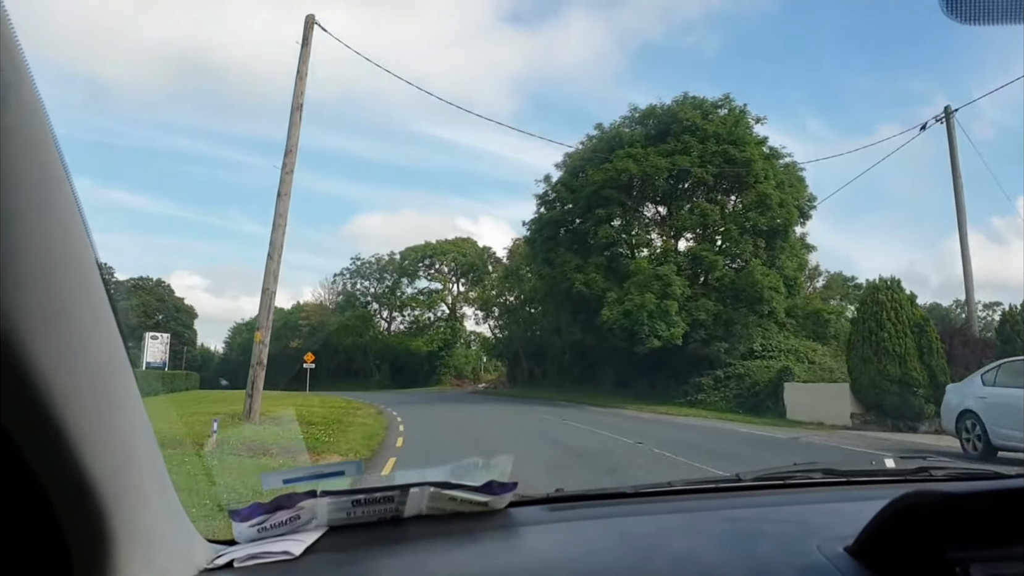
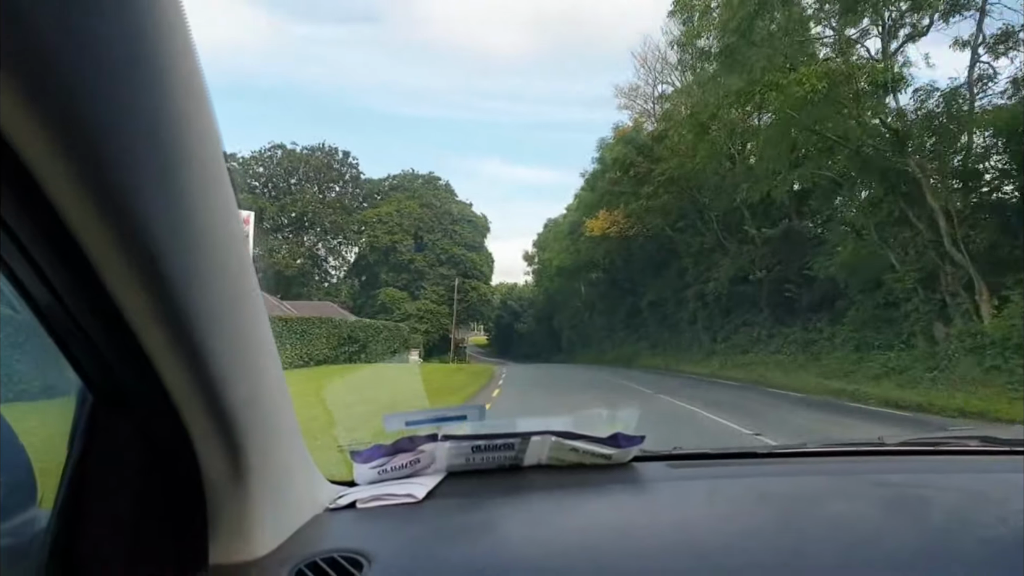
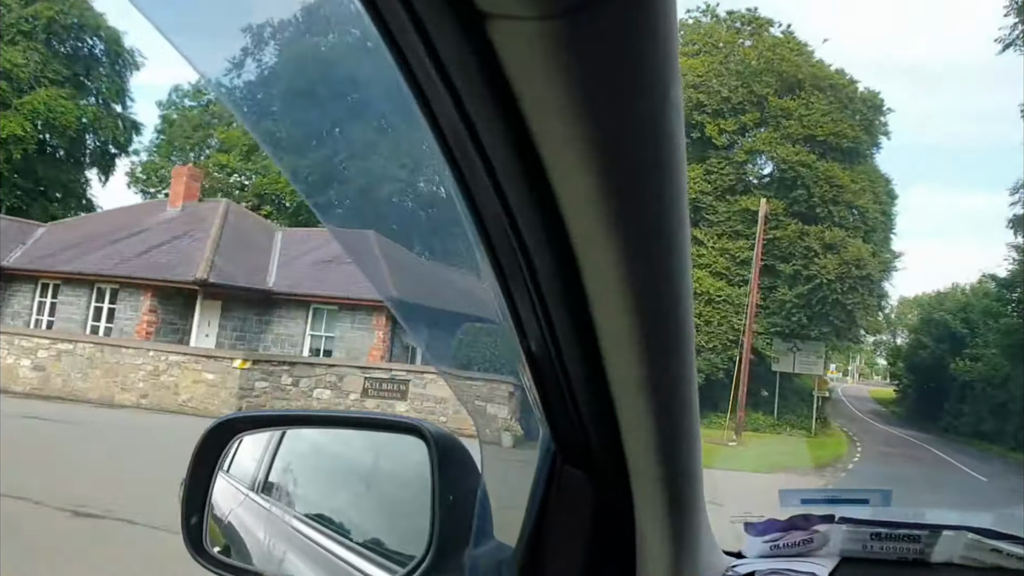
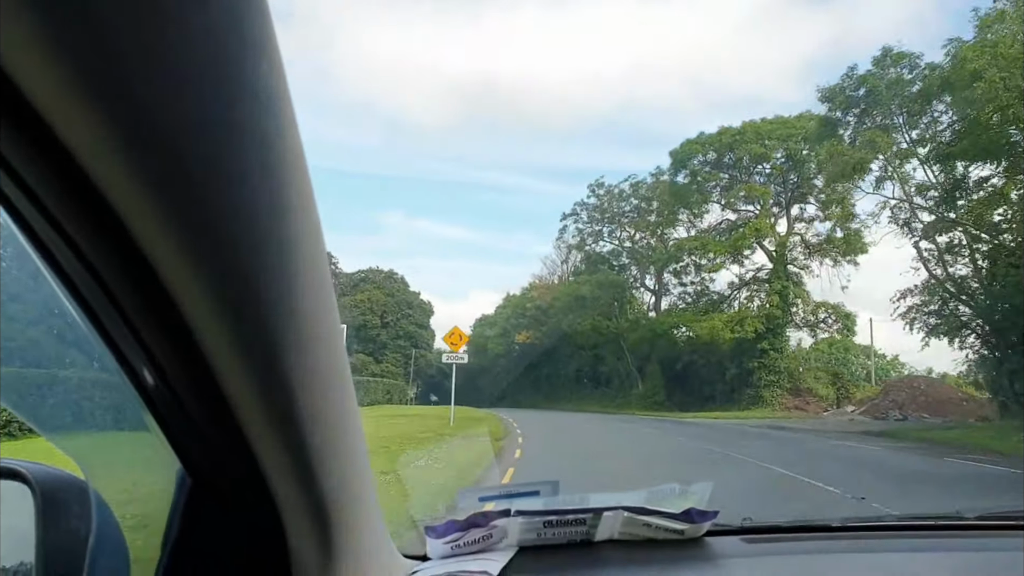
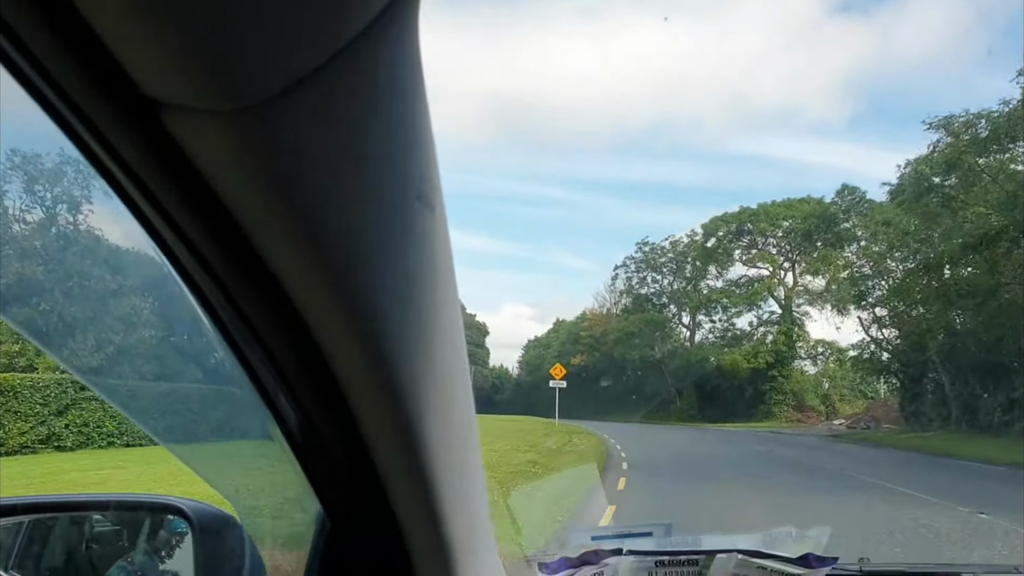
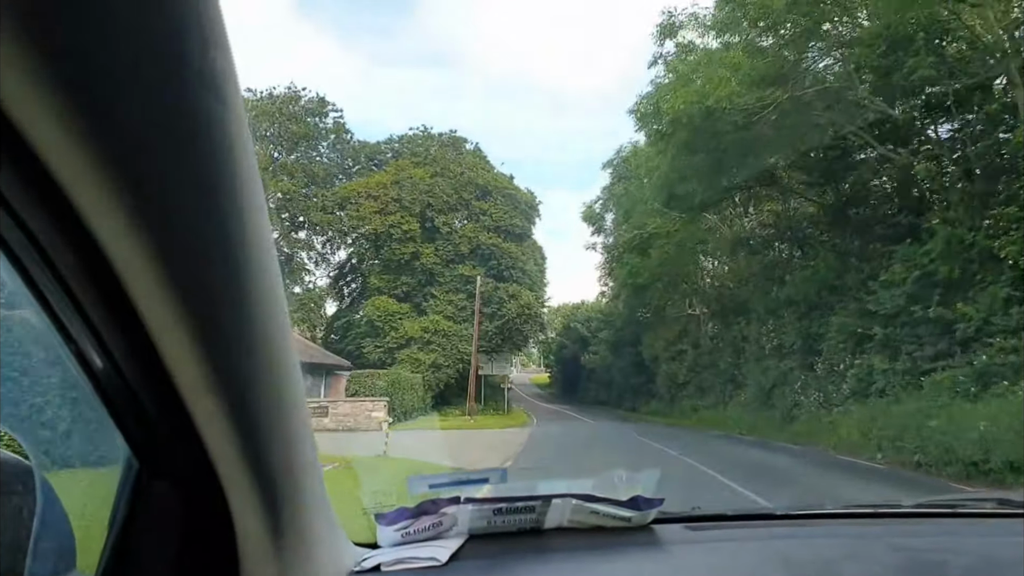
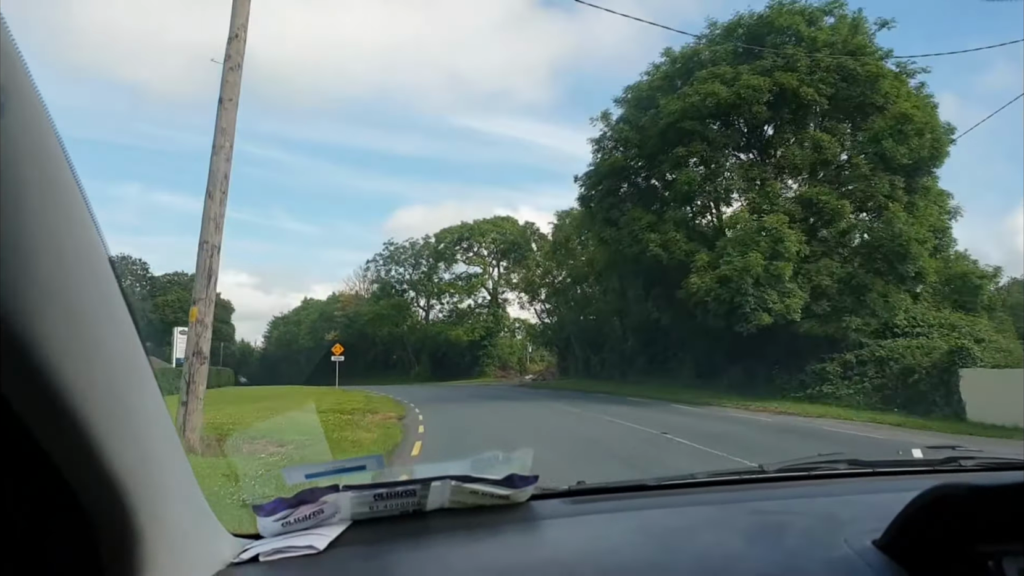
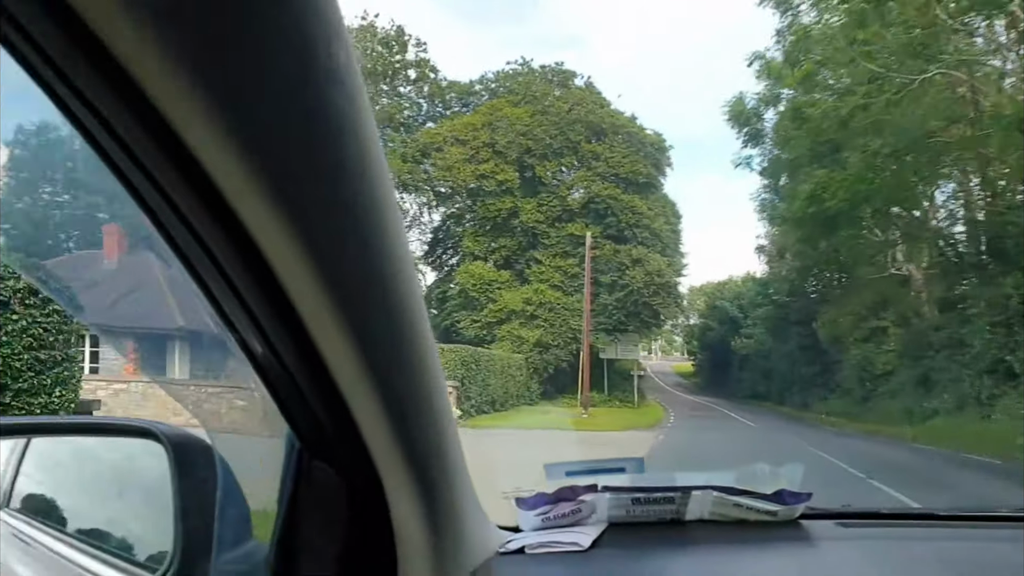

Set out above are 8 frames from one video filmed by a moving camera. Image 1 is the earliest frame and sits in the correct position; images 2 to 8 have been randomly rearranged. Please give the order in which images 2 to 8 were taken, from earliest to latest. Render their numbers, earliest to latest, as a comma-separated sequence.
7, 5, 4, 2, 6, 8, 3
